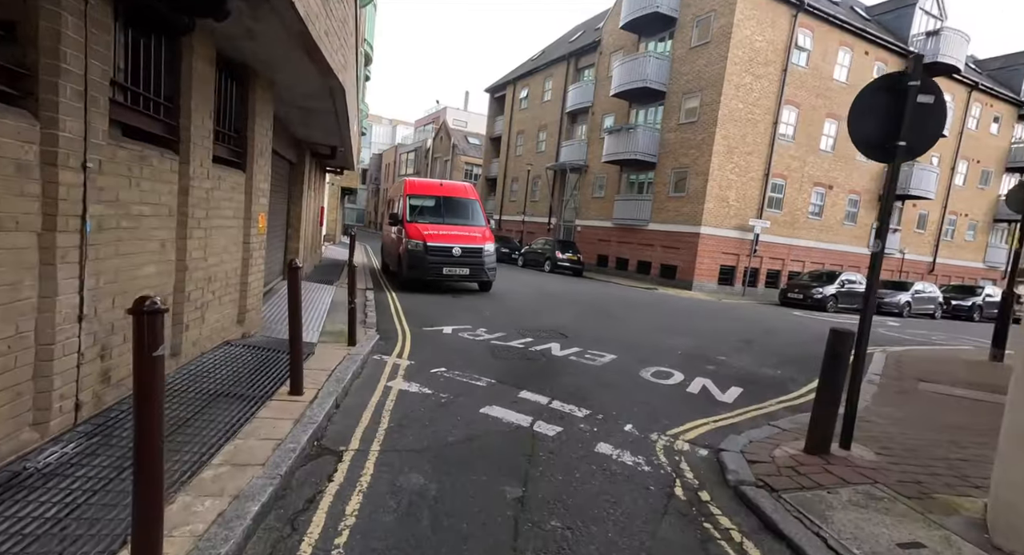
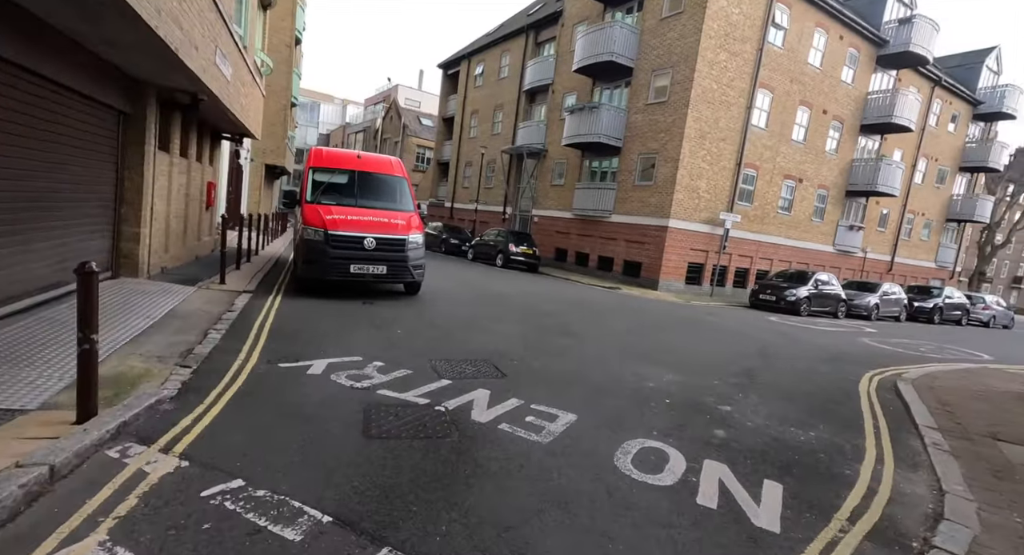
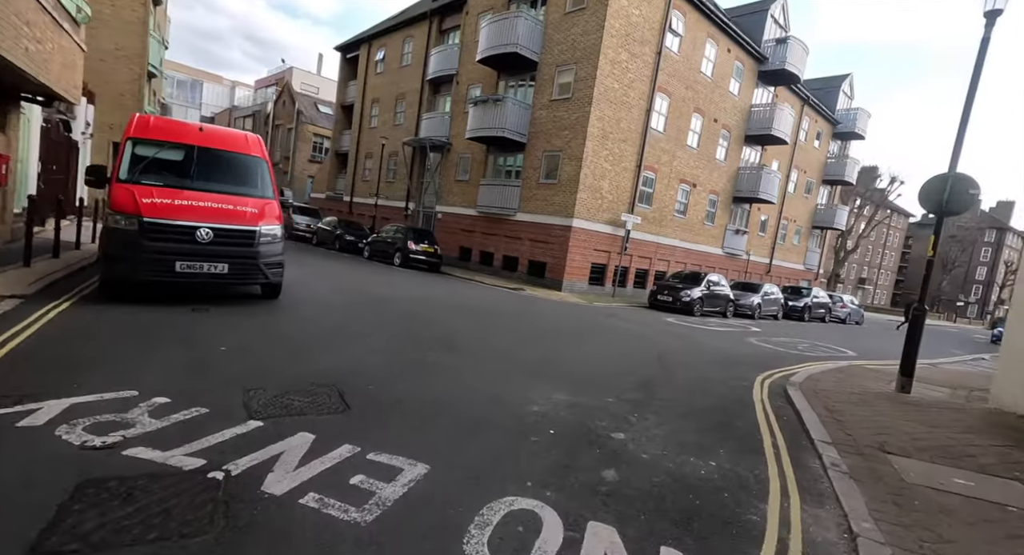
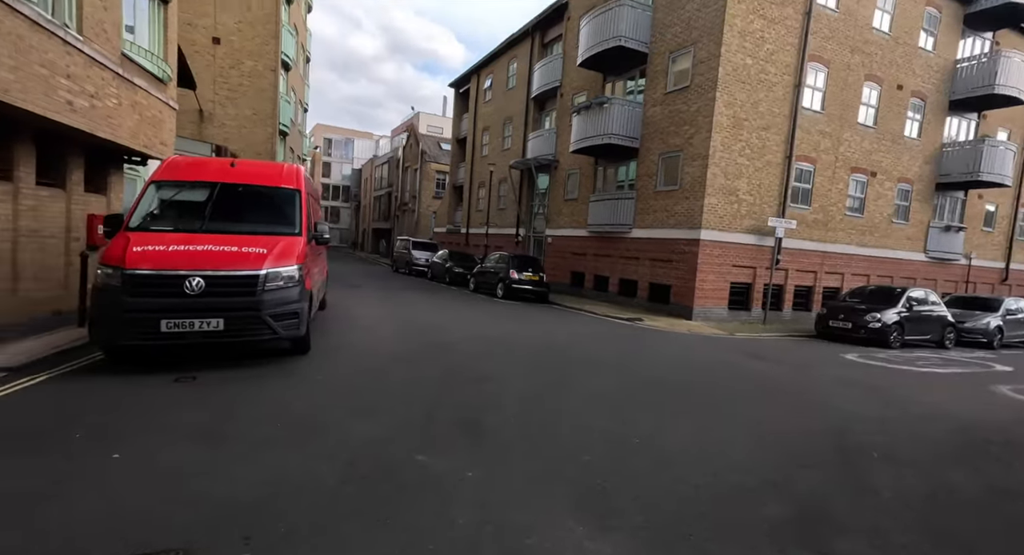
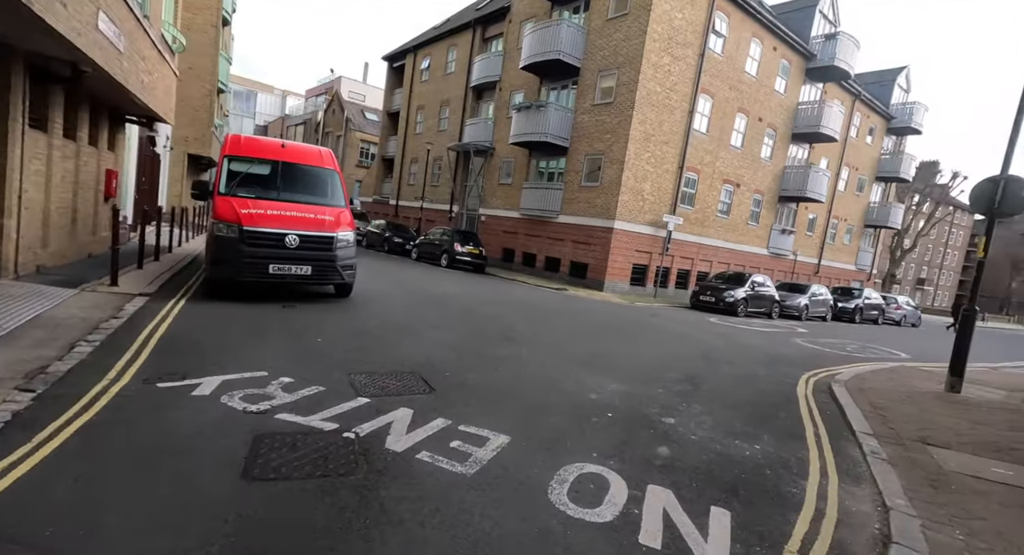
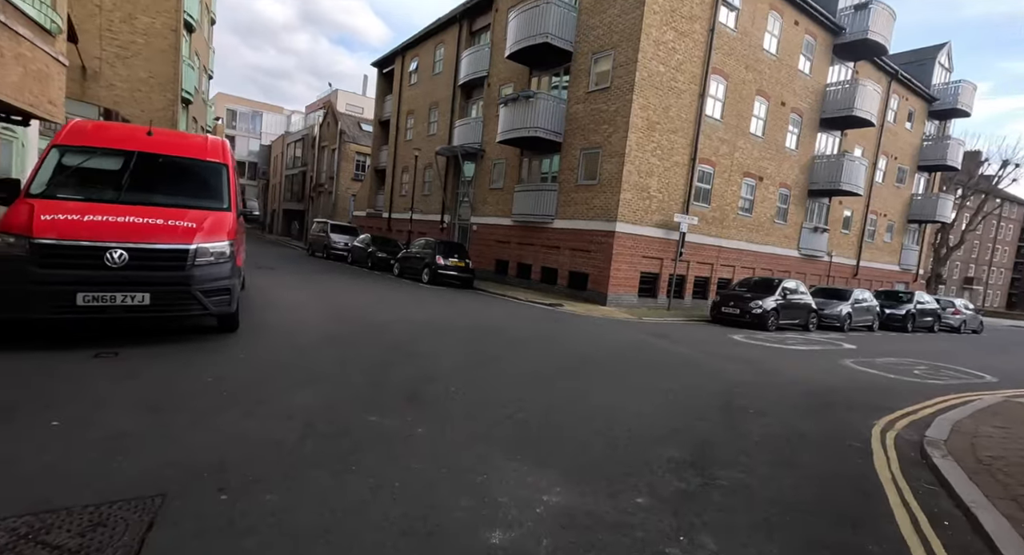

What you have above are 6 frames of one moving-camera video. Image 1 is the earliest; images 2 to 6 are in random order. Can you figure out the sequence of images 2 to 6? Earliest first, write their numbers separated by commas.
2, 5, 3, 6, 4
